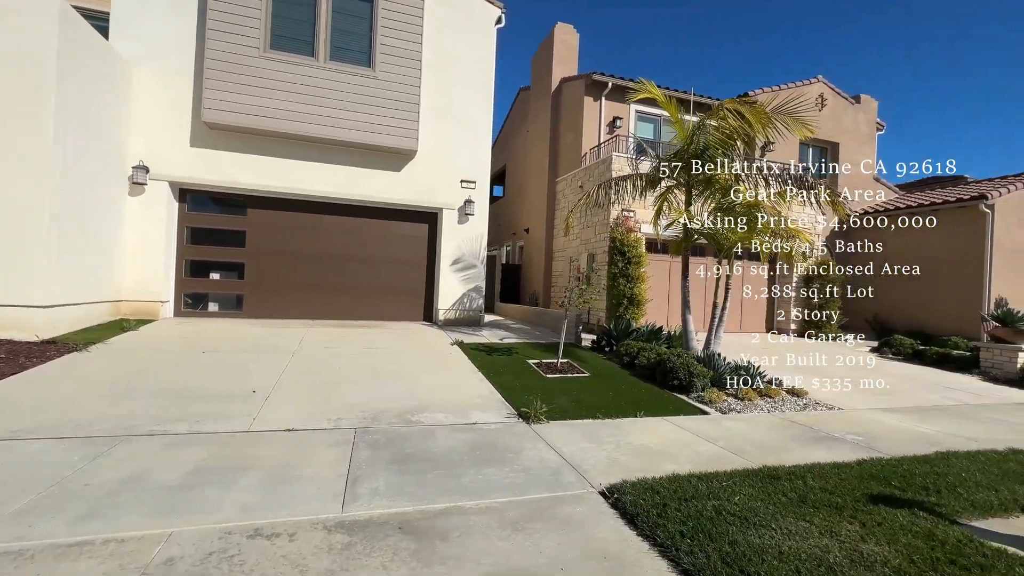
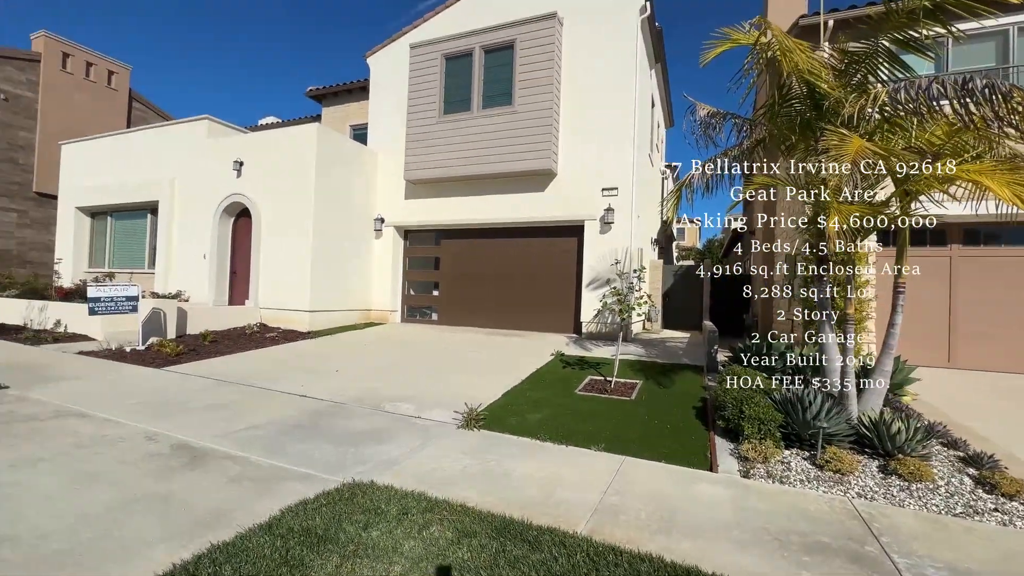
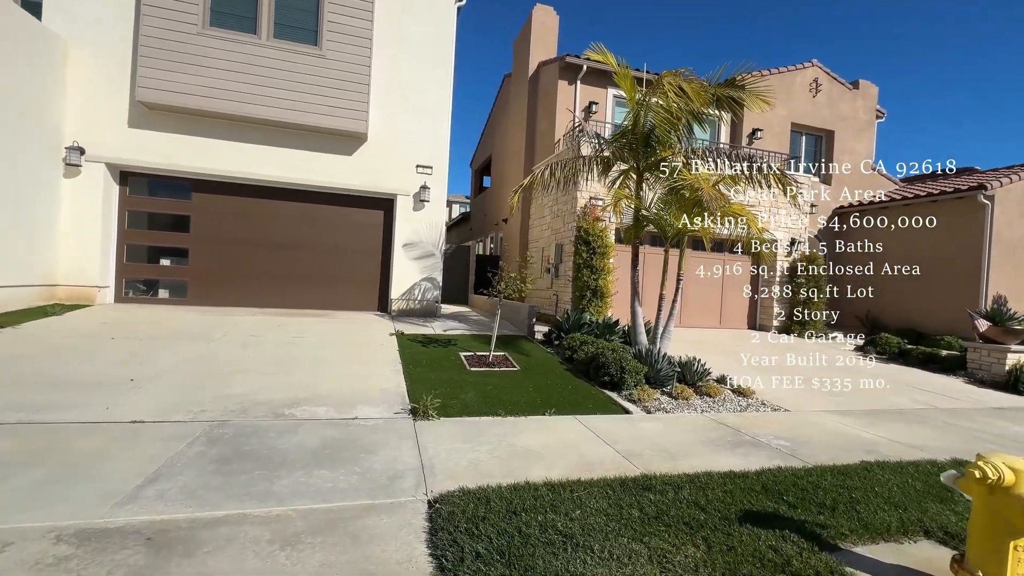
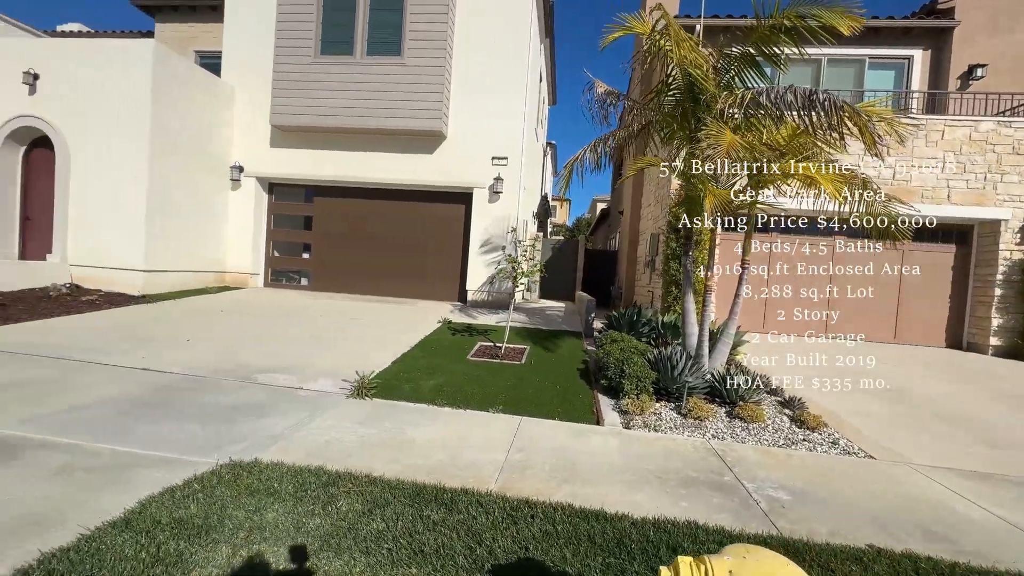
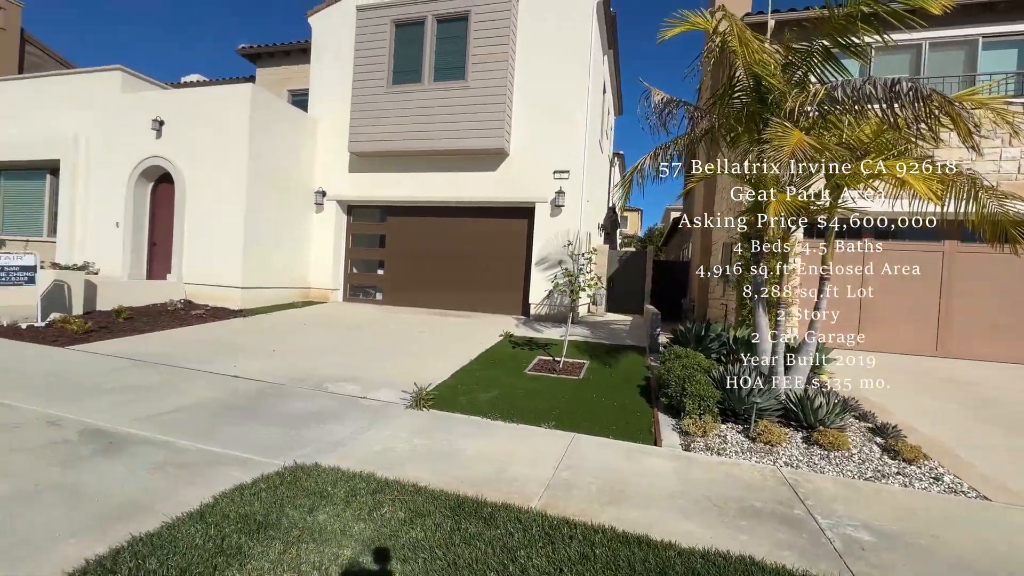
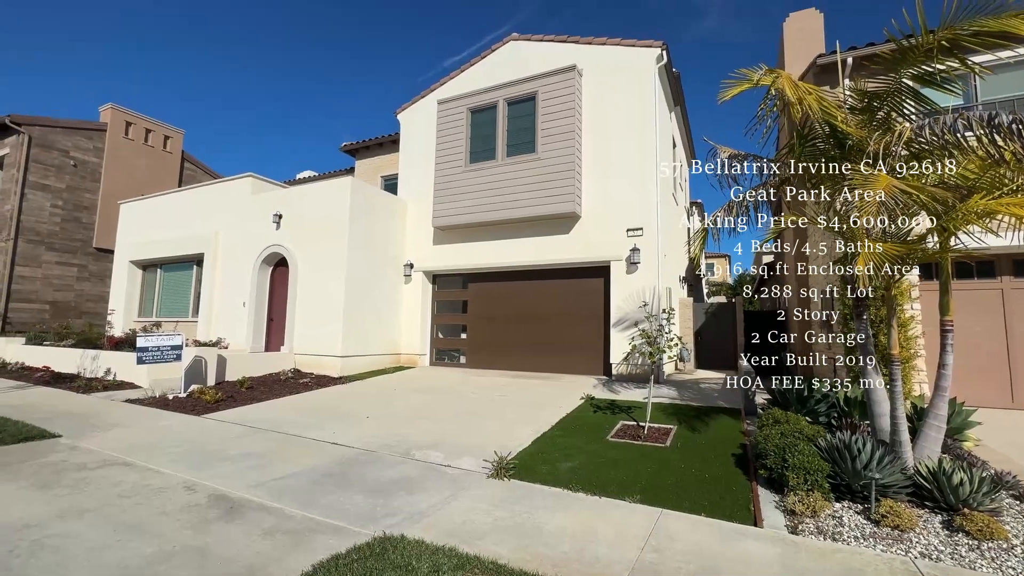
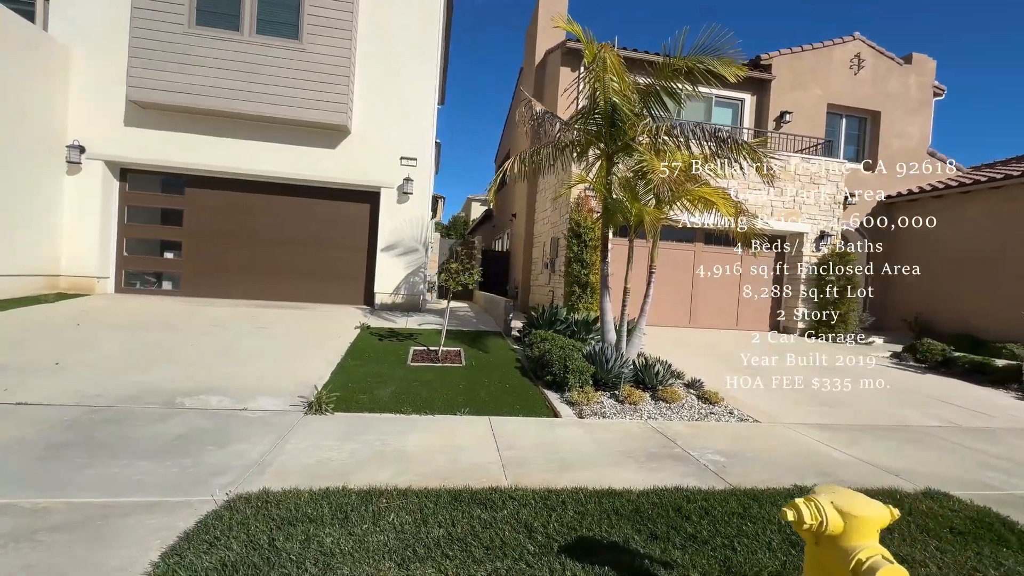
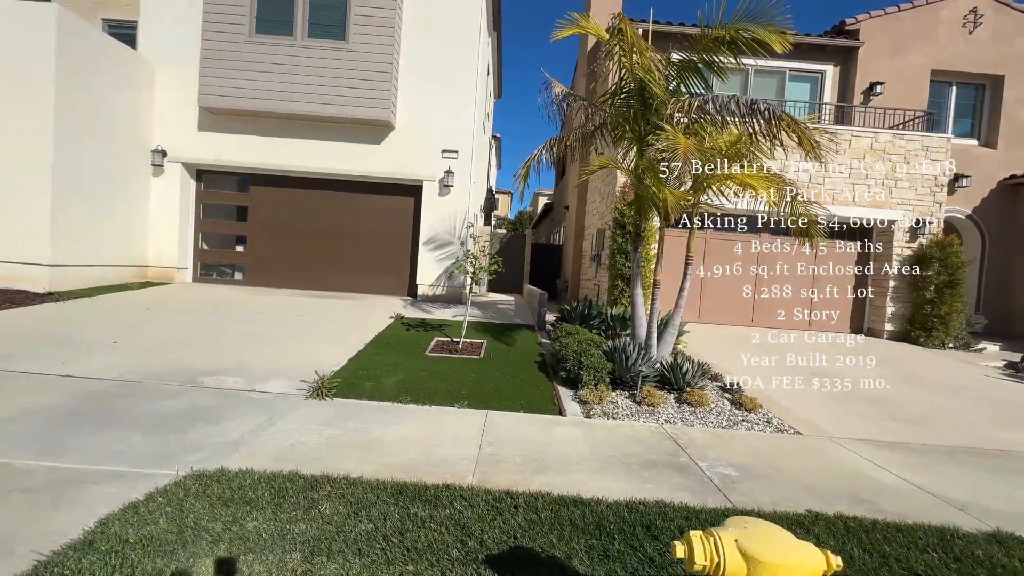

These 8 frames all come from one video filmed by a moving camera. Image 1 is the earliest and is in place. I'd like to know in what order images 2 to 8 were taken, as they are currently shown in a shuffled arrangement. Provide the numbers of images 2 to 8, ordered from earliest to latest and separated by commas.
3, 7, 8, 4, 5, 2, 6
